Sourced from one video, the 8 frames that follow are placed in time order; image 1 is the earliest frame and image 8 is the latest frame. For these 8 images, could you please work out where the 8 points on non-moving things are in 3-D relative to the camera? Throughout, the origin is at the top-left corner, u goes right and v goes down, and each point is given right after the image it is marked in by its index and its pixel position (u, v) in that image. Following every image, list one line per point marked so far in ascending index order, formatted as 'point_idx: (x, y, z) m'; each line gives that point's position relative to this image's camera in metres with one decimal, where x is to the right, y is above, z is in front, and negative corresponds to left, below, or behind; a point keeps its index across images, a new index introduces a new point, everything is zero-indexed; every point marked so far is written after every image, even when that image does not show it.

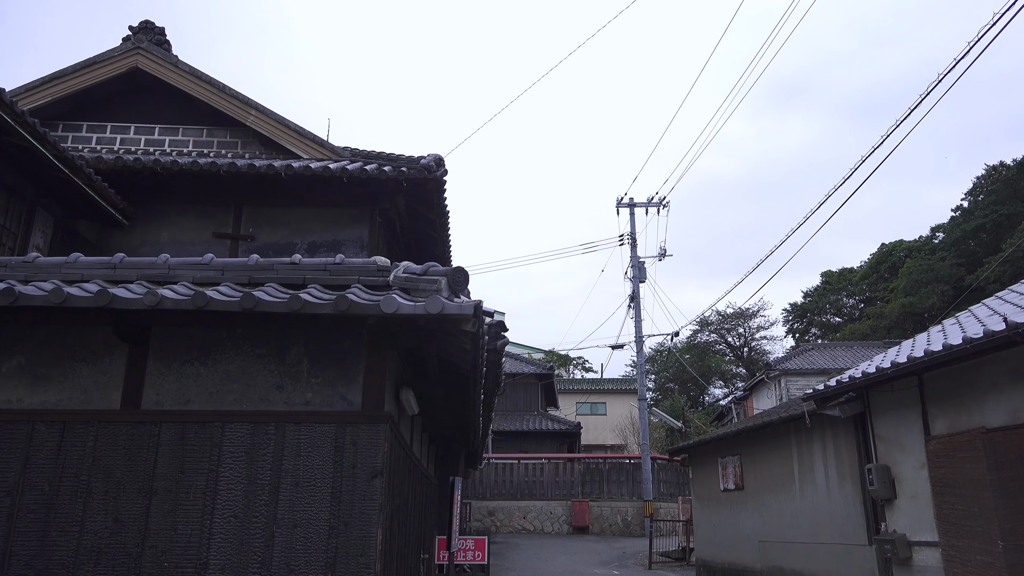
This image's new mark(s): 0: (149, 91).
0: (-6.2, +3.4, +13.0) m
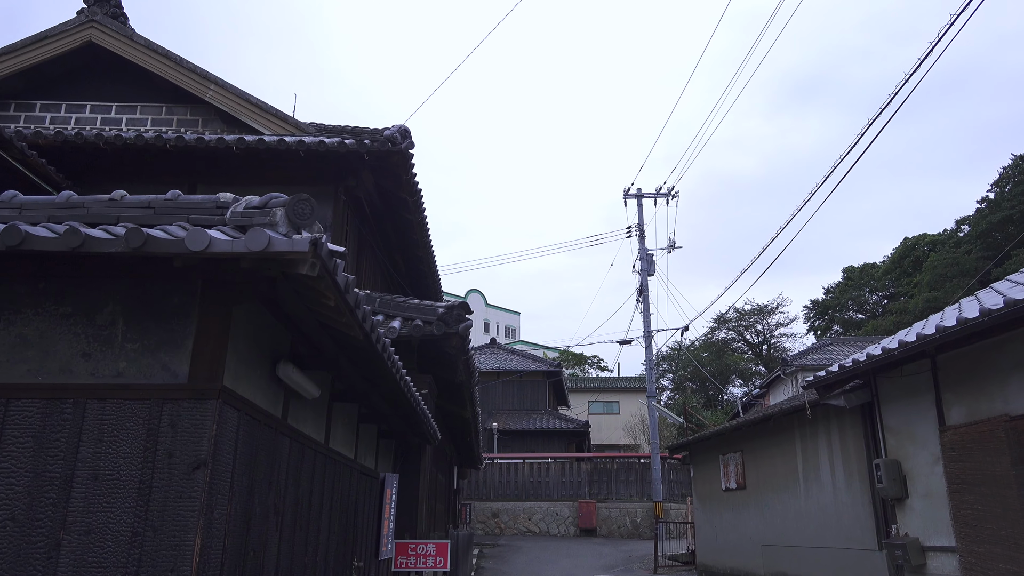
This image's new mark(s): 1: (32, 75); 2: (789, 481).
0: (-6.5, +3.6, +12.2) m
1: (-7.5, +3.4, +12.0) m
2: (+4.1, -2.9, +11.3) m
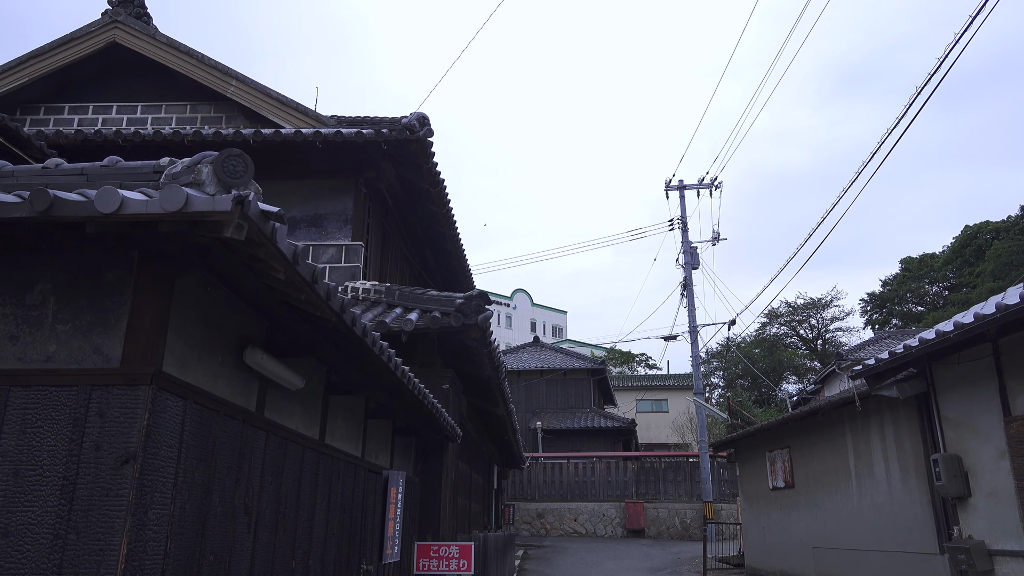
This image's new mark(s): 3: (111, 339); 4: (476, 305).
0: (-6.1, +3.6, +12.2) m
1: (-7.2, +3.3, +12.1) m
2: (+4.6, -2.7, +10.6) m
3: (-1.5, -0.2, +2.9) m
4: (-0.4, -0.2, +8.1) m
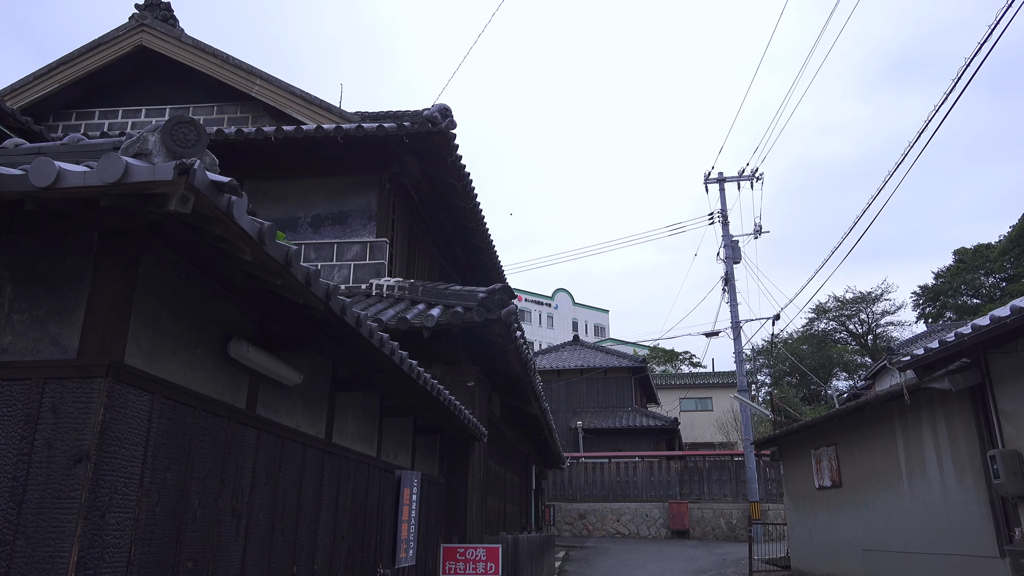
0: (-5.7, +3.5, +12.3) m
1: (-6.7, +3.3, +12.2) m
2: (+5.0, -2.5, +10.0) m
3: (-1.6, -0.1, +2.6) m
4: (-0.1, -0.1, +7.8) m
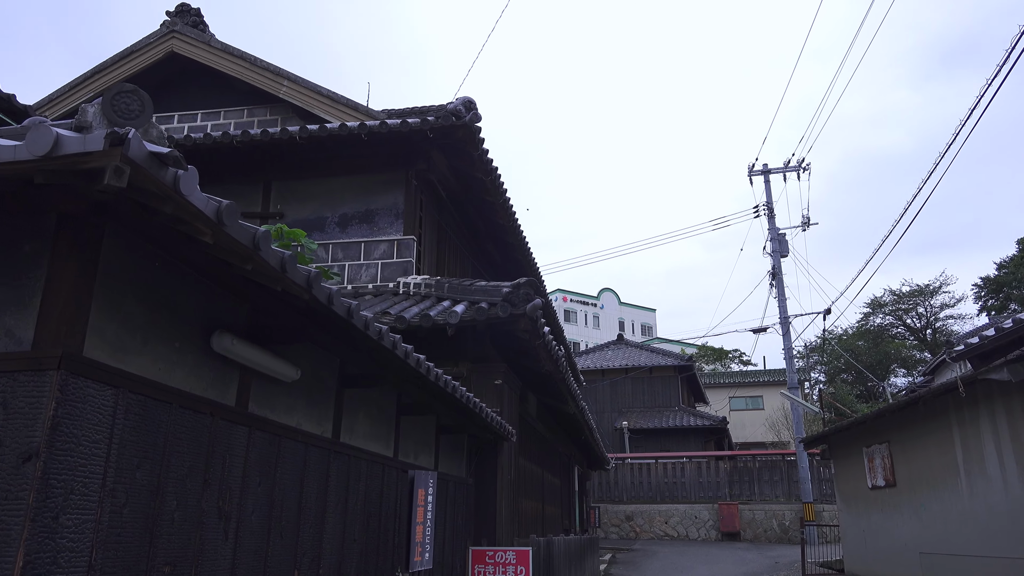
0: (-5.2, +3.4, +12.4) m
1: (-6.3, +3.2, +12.3) m
2: (+5.4, -2.3, +9.4) m
3: (-1.6, -0.1, +2.5) m
4: (+0.1, -0.1, +7.6) m
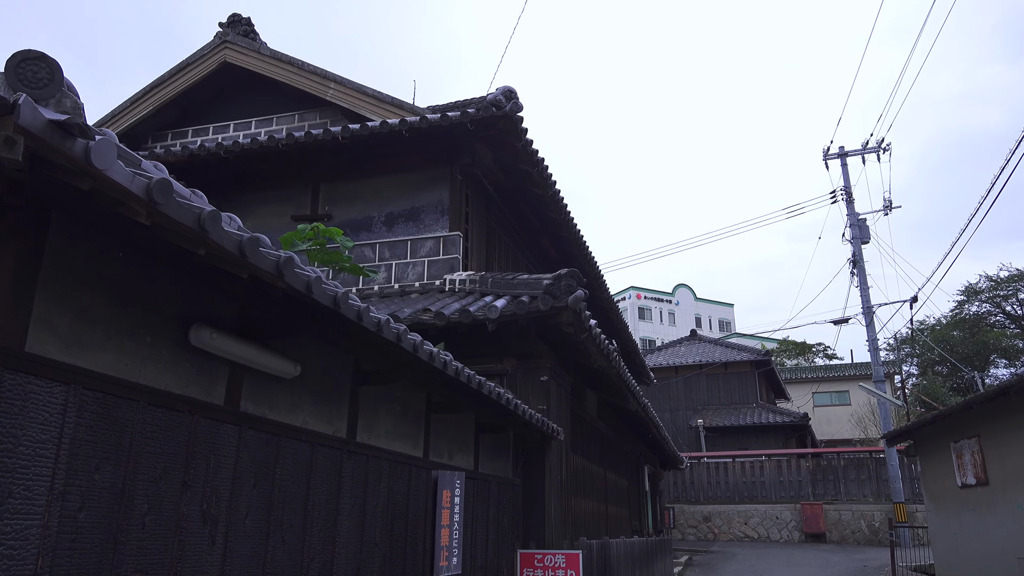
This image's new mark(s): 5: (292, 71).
0: (-4.5, +3.4, +12.5) m
1: (-5.5, +3.1, +12.6) m
2: (+6.0, -2.1, +8.6) m
3: (-1.7, -0.1, +2.4) m
4: (+0.5, 0.0, +7.2) m
5: (-3.4, +3.4, +11.8) m
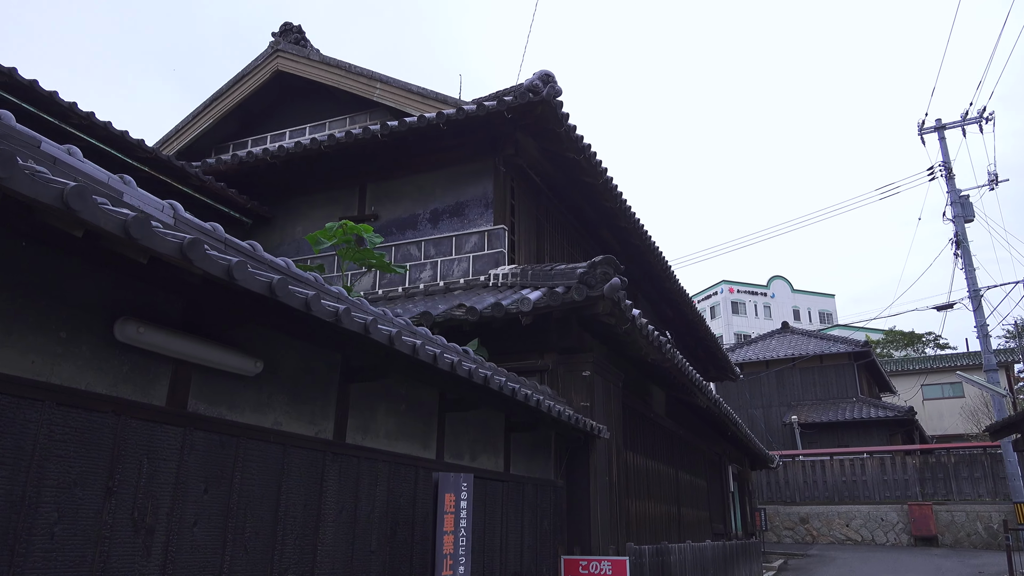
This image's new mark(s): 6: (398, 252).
0: (-3.6, +3.3, +12.7) m
1: (-4.6, +2.9, +12.9) m
2: (+6.5, -1.8, +7.4) m
3: (-2.0, -0.1, +2.2) m
4: (+0.8, +0.1, +6.8) m
5: (-2.7, +3.3, +11.8) m
6: (-1.5, +0.5, +9.9) m
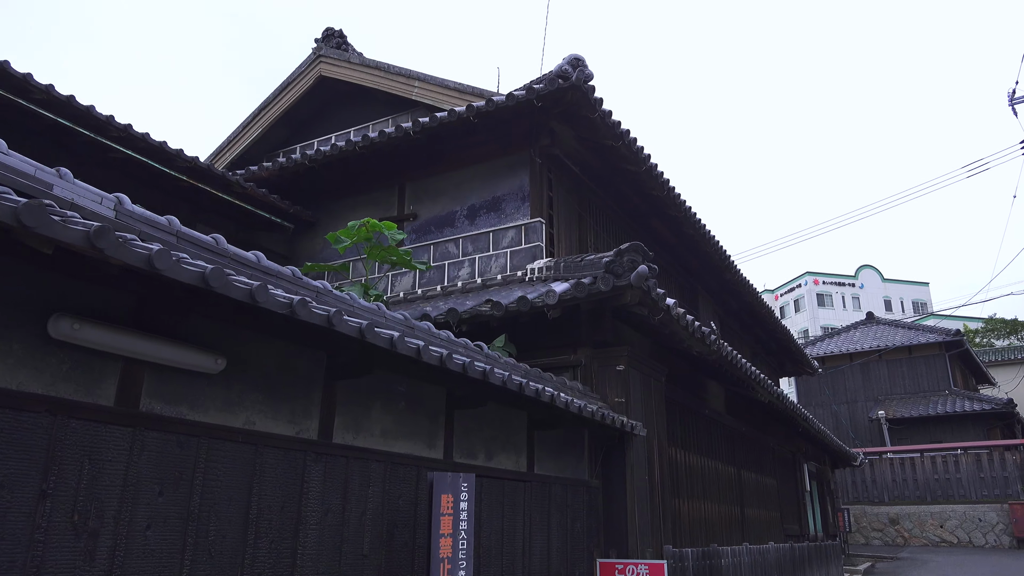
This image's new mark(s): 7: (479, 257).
0: (-2.9, +3.2, +12.7) m
1: (-3.8, +2.8, +13.0) m
2: (+6.8, -1.5, +6.5) m
3: (-2.3, -0.1, +2.2) m
4: (+1.0, +0.2, +6.4) m
5: (-2.1, +3.3, +11.8) m
6: (-1.0, +0.5, +9.8) m
7: (-0.4, +0.4, +9.4) m
